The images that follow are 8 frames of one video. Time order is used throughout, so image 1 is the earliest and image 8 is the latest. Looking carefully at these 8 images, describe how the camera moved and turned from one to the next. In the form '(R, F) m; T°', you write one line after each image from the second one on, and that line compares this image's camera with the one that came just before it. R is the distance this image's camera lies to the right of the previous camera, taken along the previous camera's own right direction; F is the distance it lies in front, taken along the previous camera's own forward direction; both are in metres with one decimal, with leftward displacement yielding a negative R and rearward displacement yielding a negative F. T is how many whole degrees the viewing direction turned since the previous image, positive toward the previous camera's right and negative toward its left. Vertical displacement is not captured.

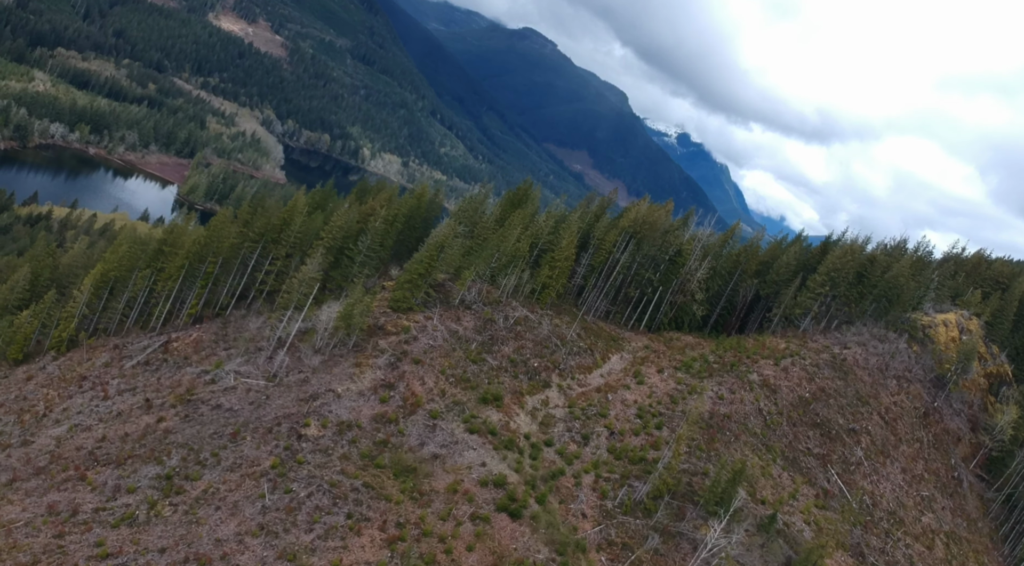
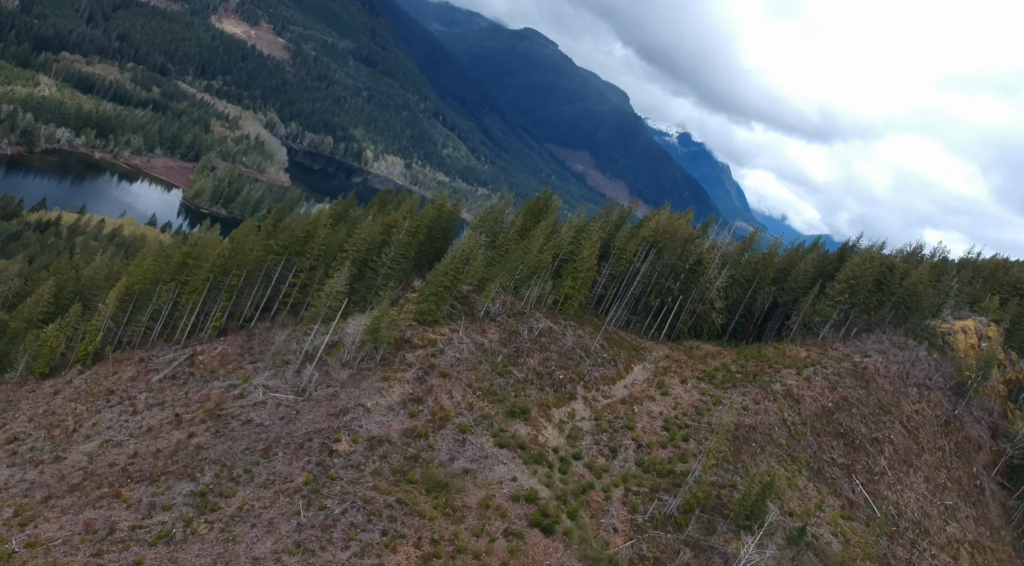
(-1.7, -0.1) m; 0°
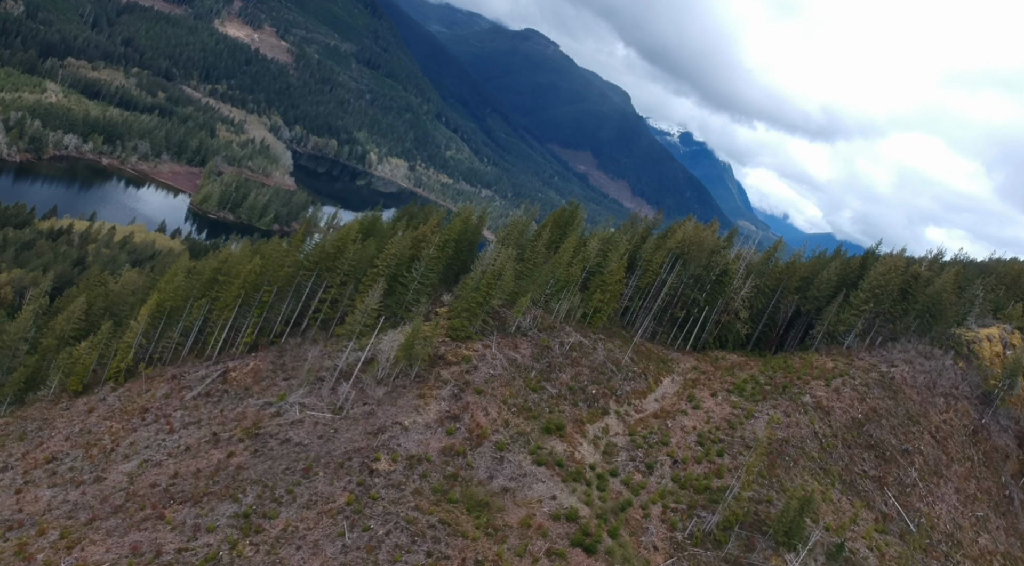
(-2.2, -0.1) m; 0°
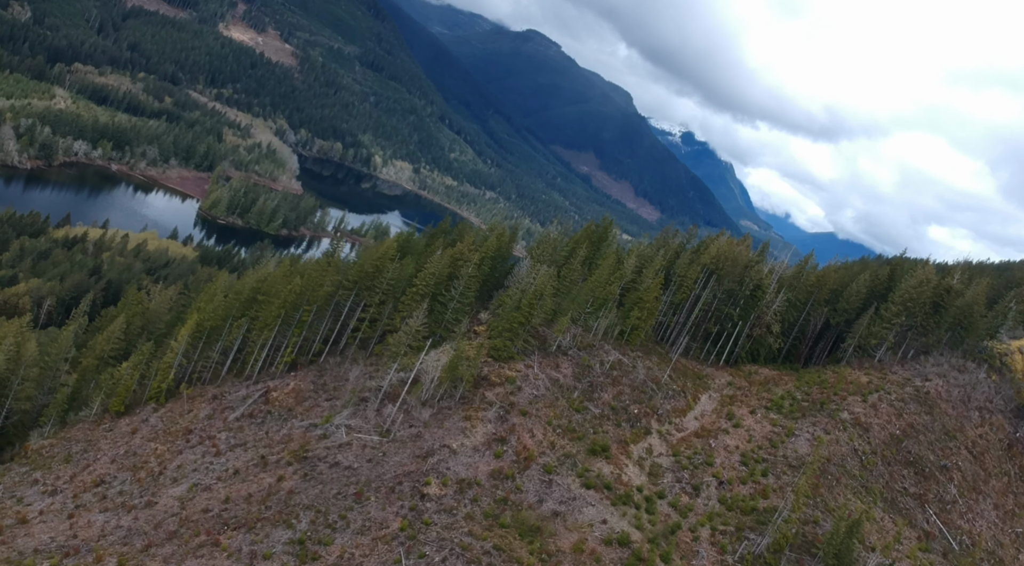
(-2.9, -0.1) m; 0°
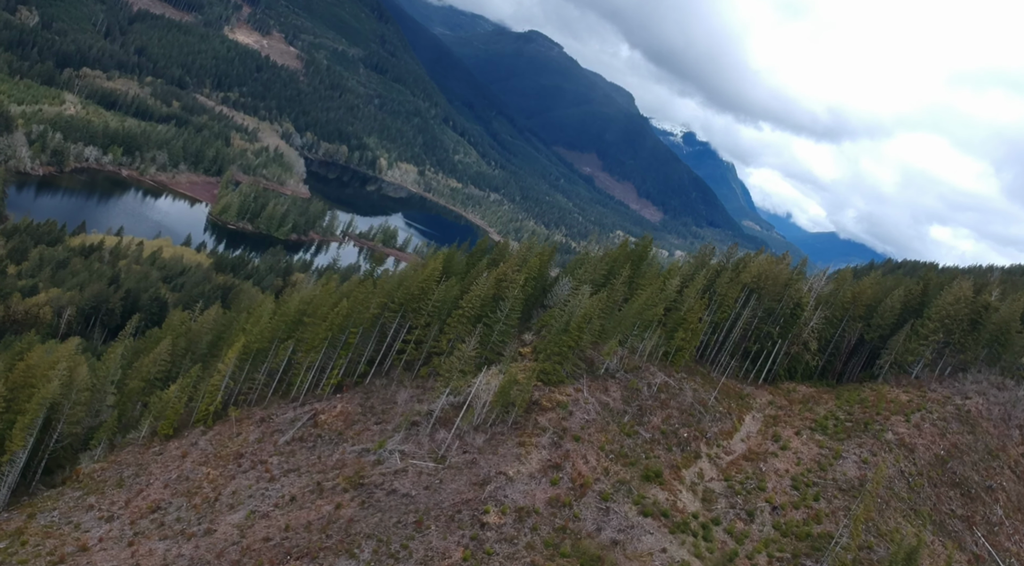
(-3.5, -0.1) m; 0°
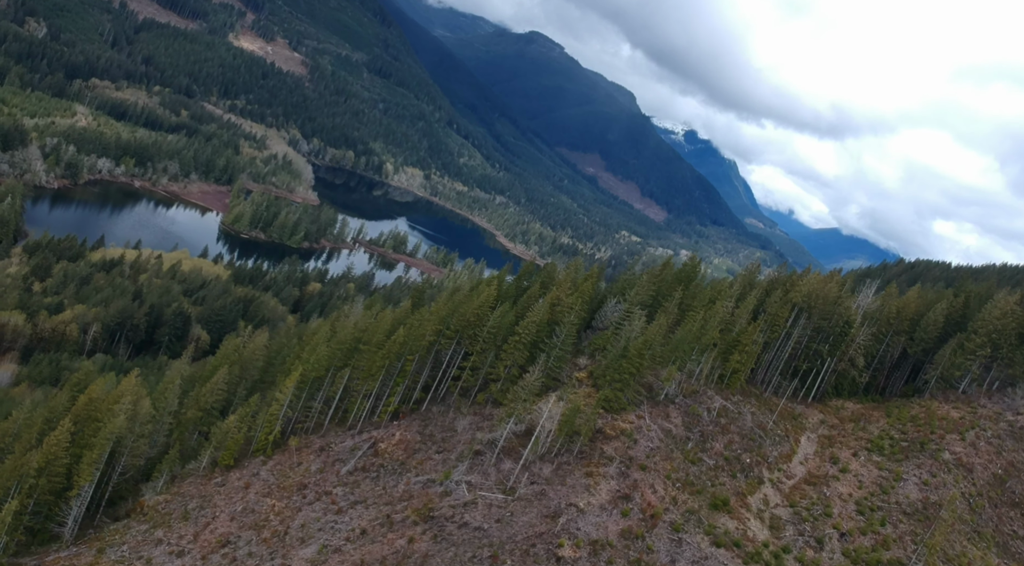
(-4.1, -0.1) m; 0°
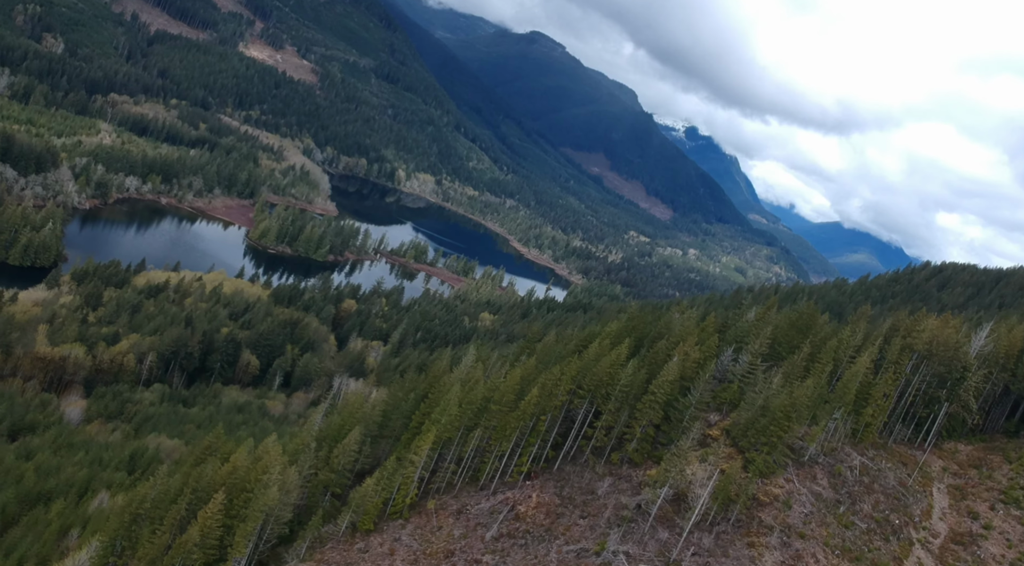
(-10.2, +0.1) m; 0°
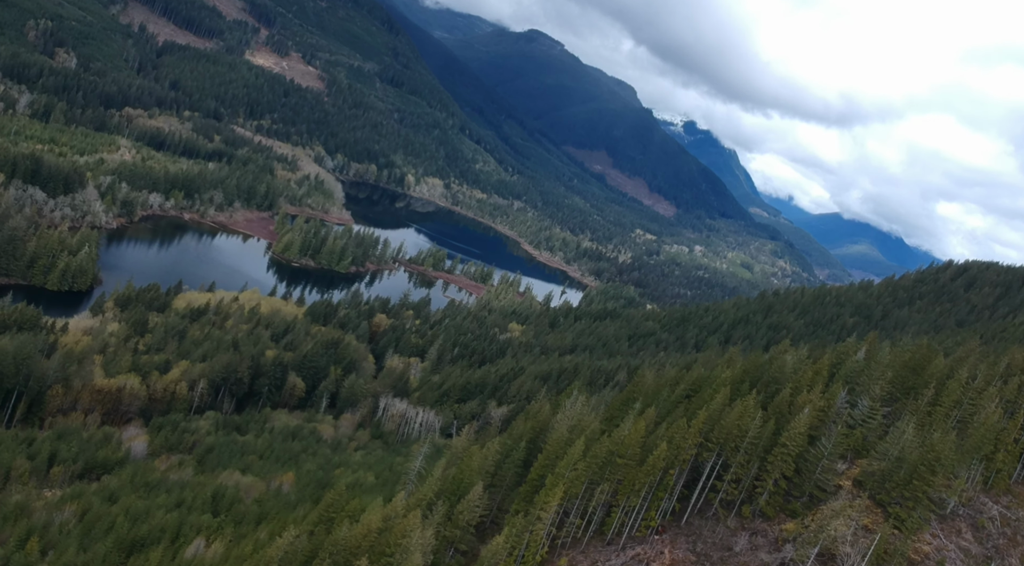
(-9.7, +0.6) m; 0°
